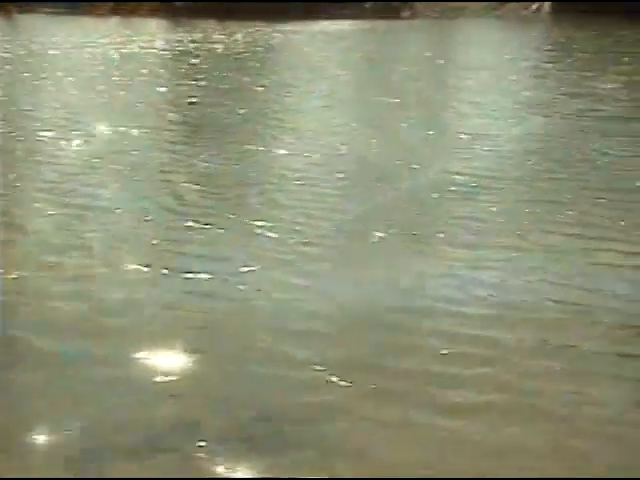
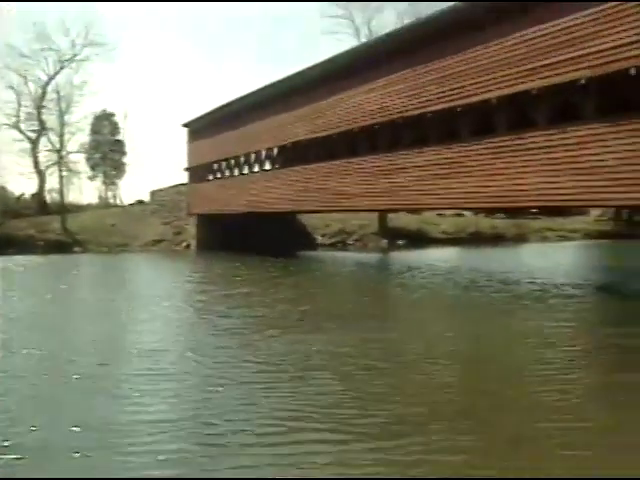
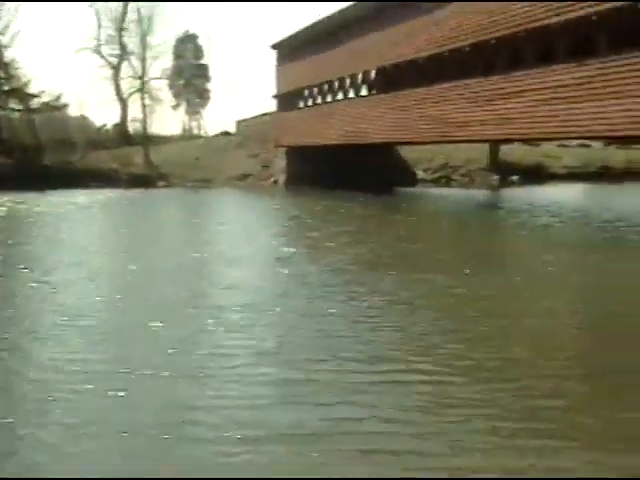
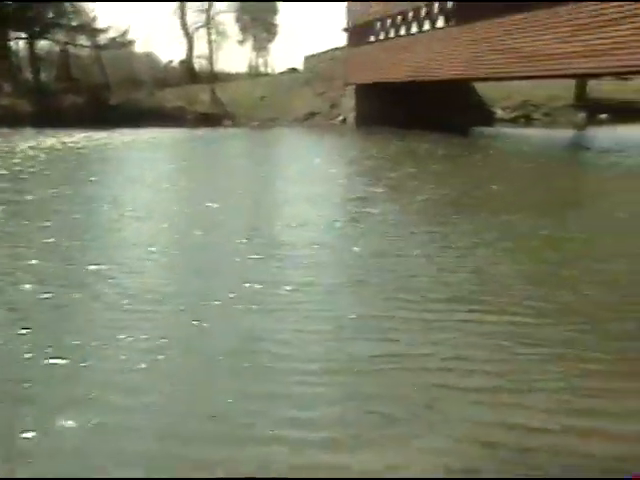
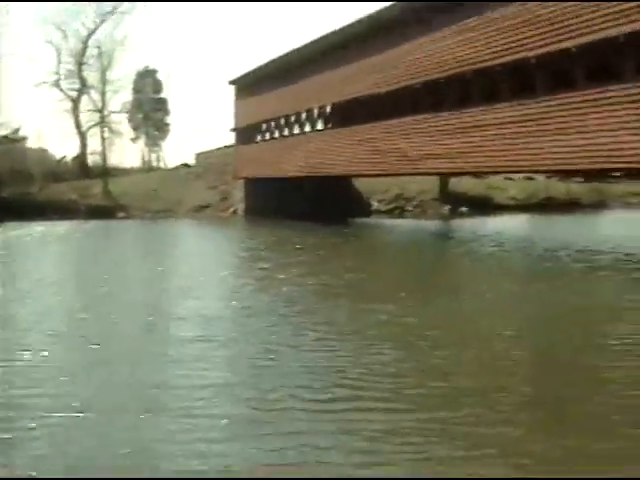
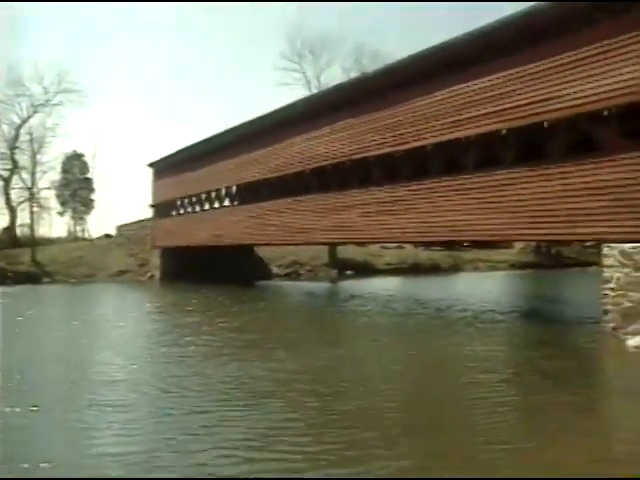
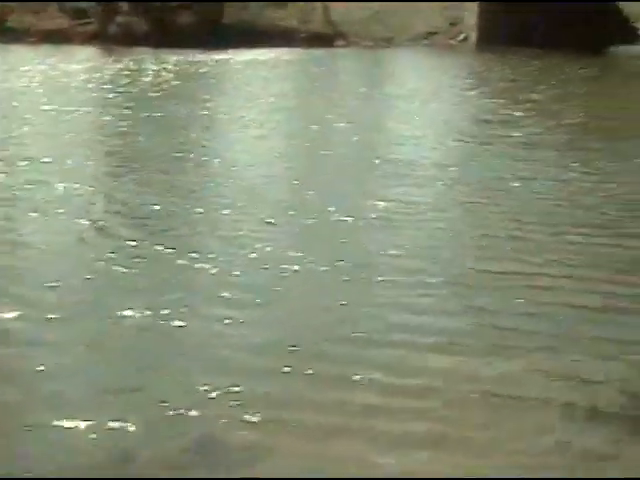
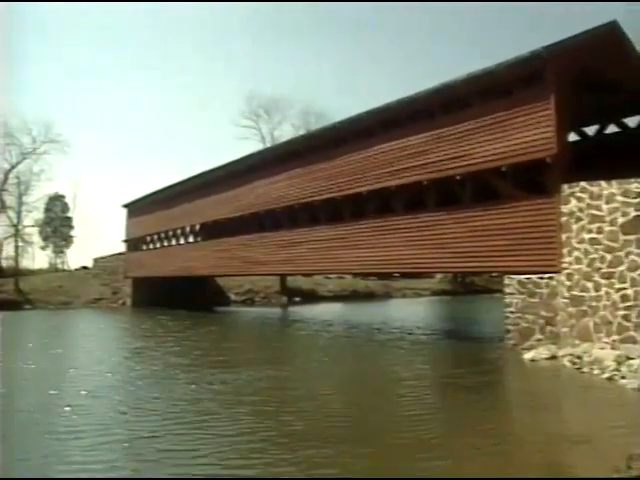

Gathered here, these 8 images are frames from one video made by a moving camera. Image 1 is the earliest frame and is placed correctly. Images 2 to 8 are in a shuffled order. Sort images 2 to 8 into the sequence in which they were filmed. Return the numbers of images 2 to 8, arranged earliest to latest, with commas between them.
7, 4, 3, 5, 2, 6, 8
